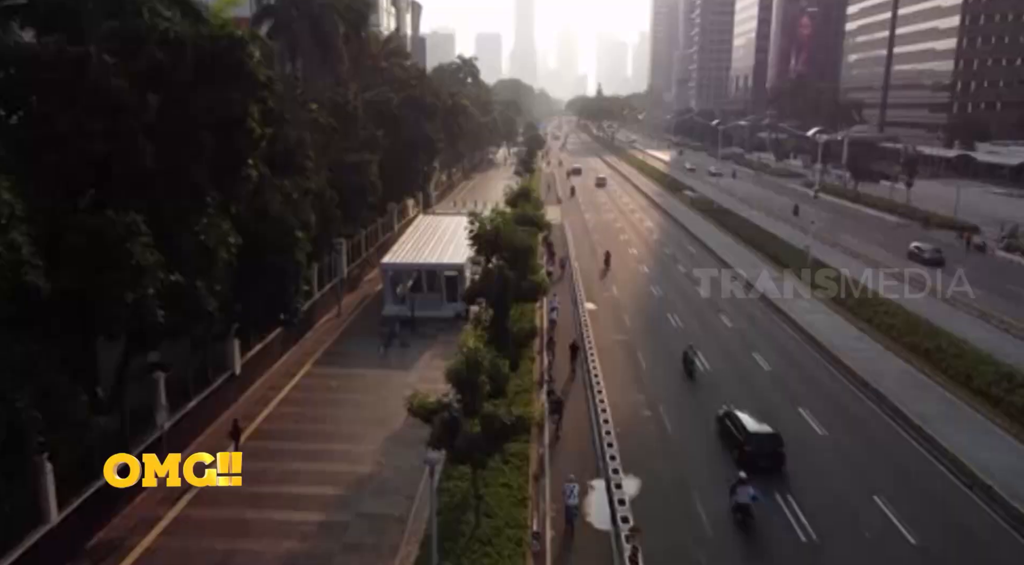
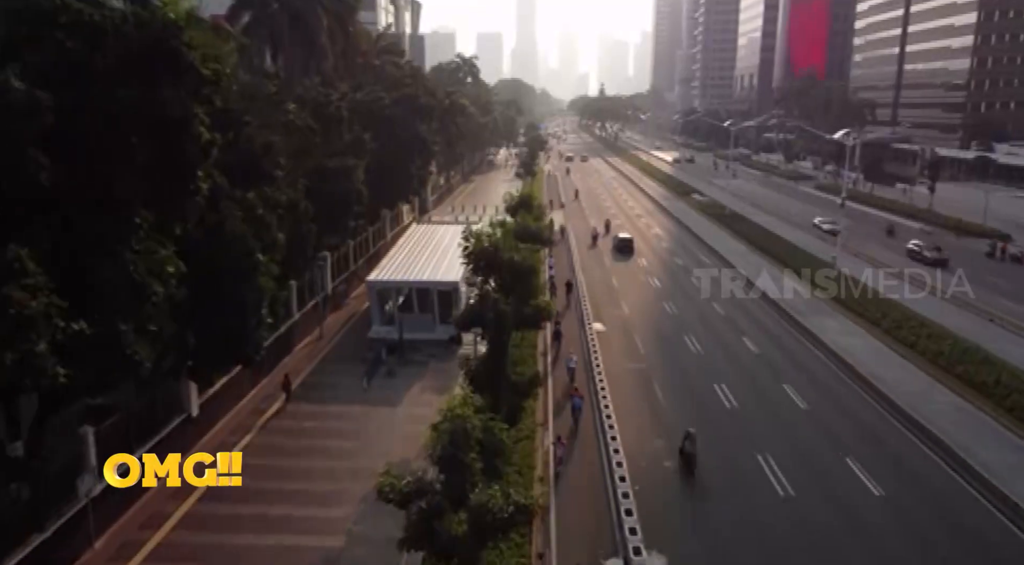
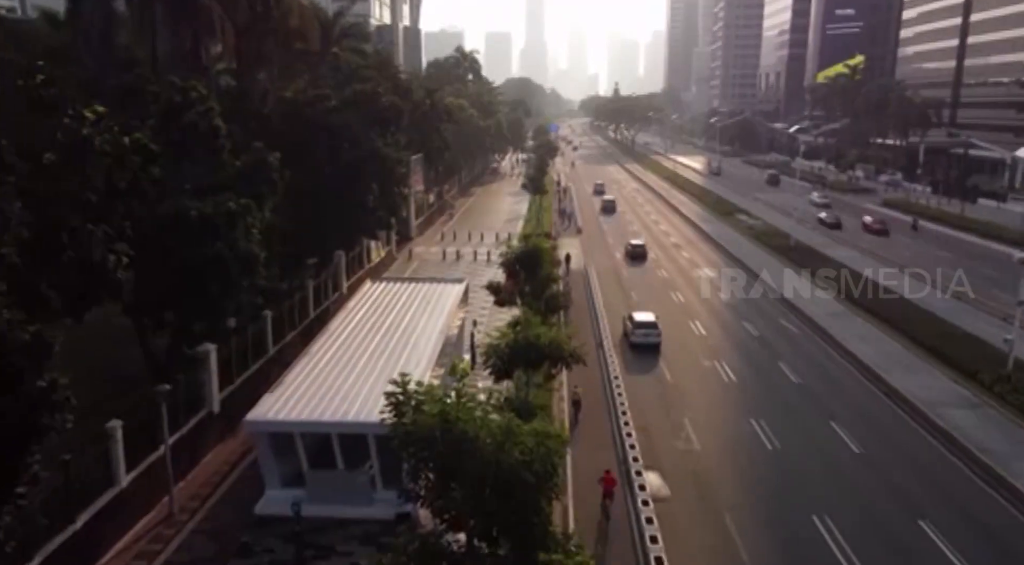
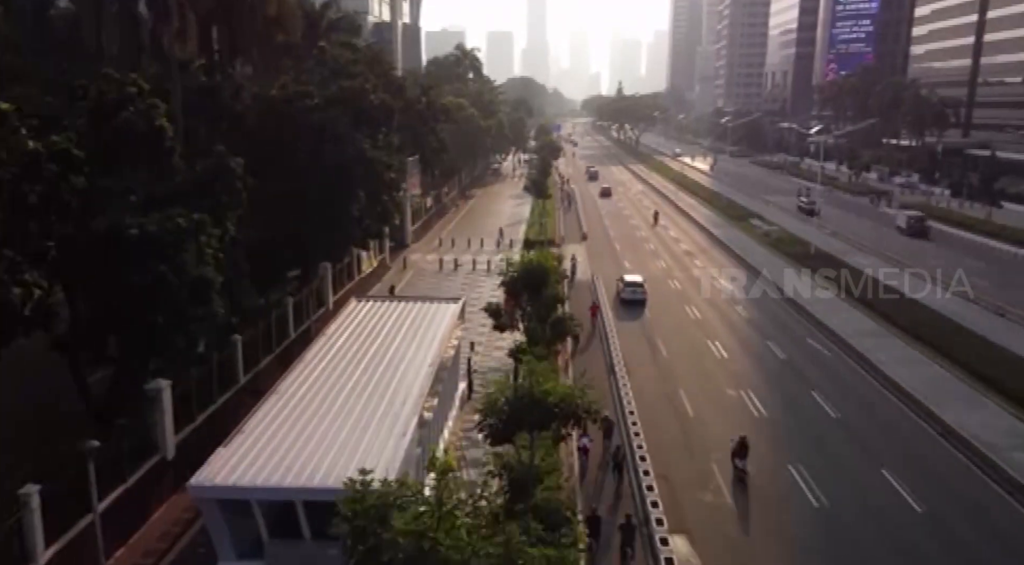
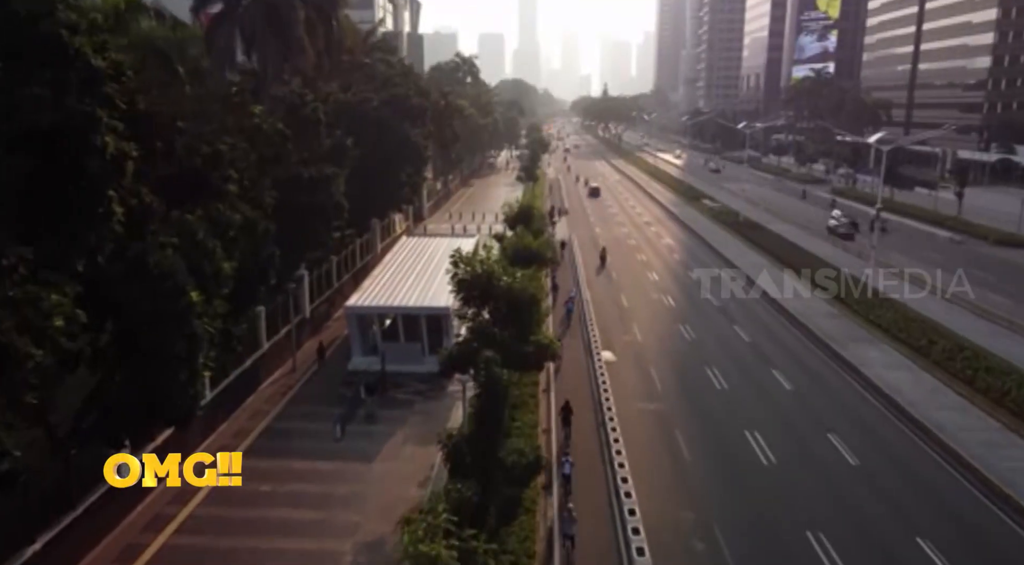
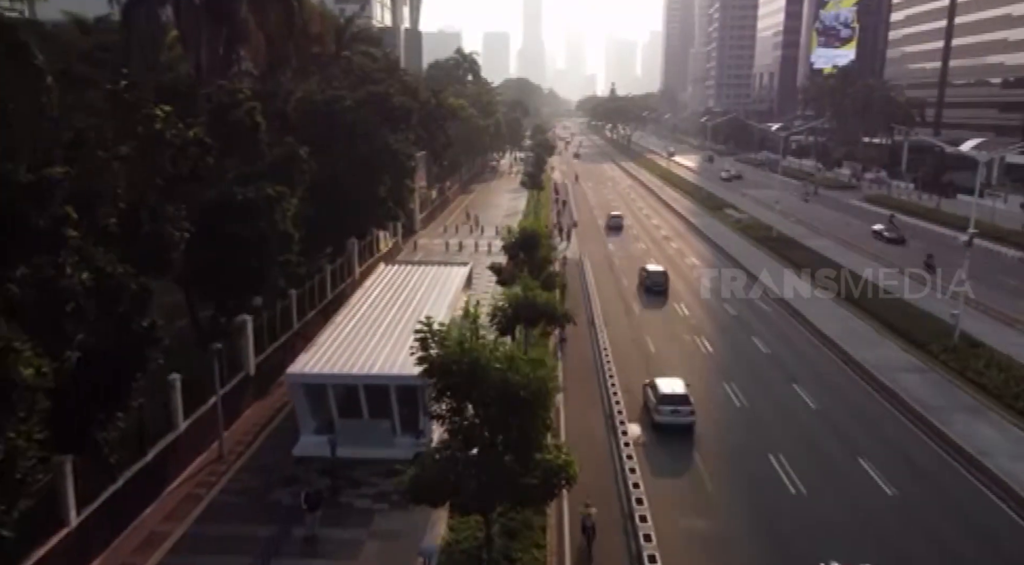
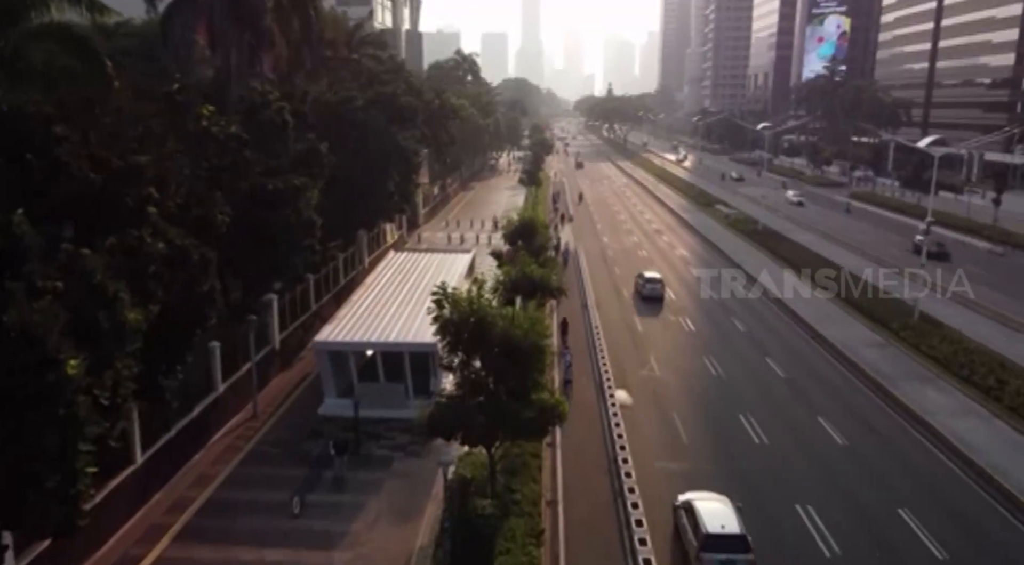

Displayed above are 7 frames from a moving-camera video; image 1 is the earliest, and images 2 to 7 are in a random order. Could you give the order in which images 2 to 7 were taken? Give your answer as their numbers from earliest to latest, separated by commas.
2, 5, 7, 6, 3, 4
